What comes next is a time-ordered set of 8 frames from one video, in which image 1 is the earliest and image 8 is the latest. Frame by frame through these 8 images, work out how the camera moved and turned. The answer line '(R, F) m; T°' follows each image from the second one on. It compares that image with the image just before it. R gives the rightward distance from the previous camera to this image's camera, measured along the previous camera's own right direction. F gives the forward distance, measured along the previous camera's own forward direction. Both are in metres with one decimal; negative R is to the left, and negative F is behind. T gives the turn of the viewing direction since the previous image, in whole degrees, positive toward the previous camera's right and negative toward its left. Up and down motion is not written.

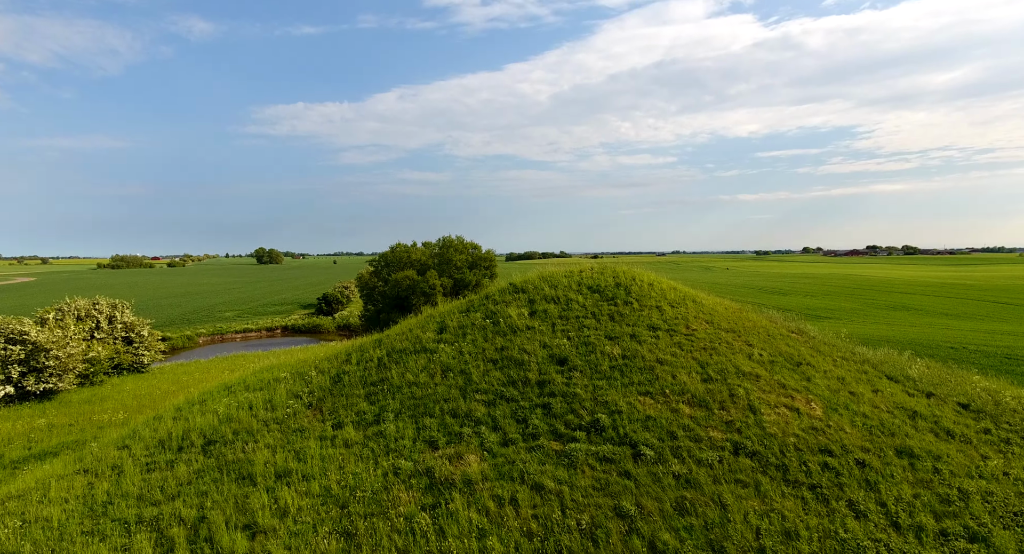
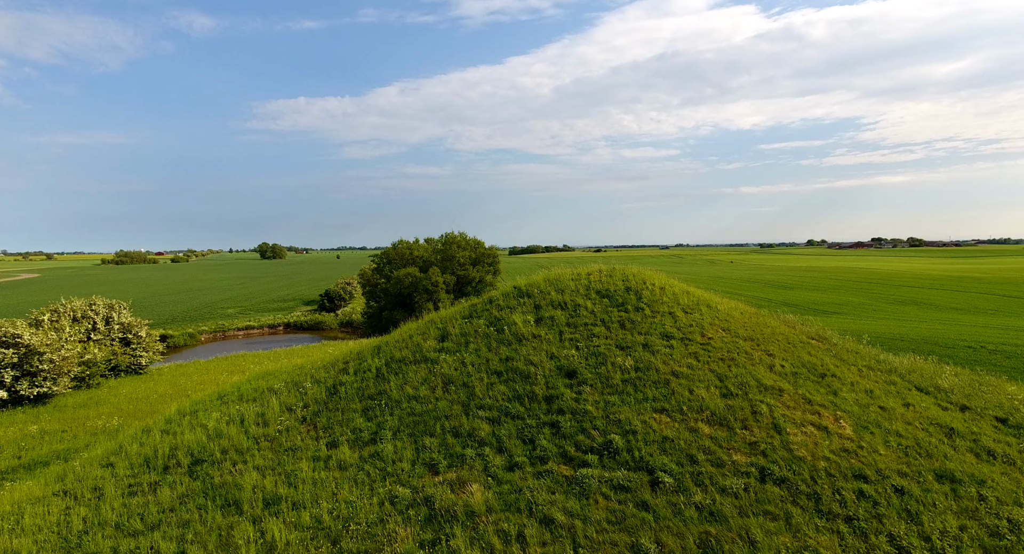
(0.0, +0.9) m; 0°
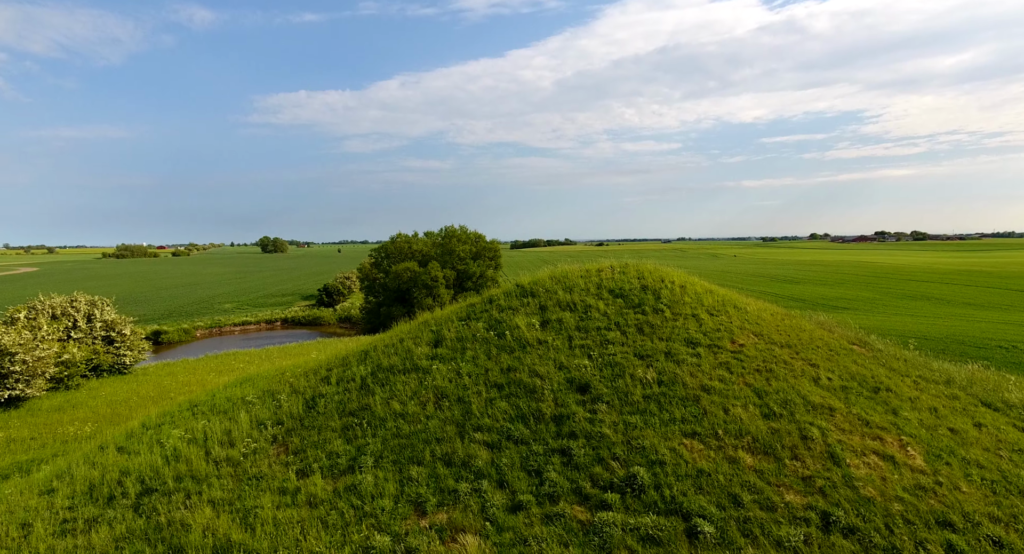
(0.0, +1.9) m; 0°
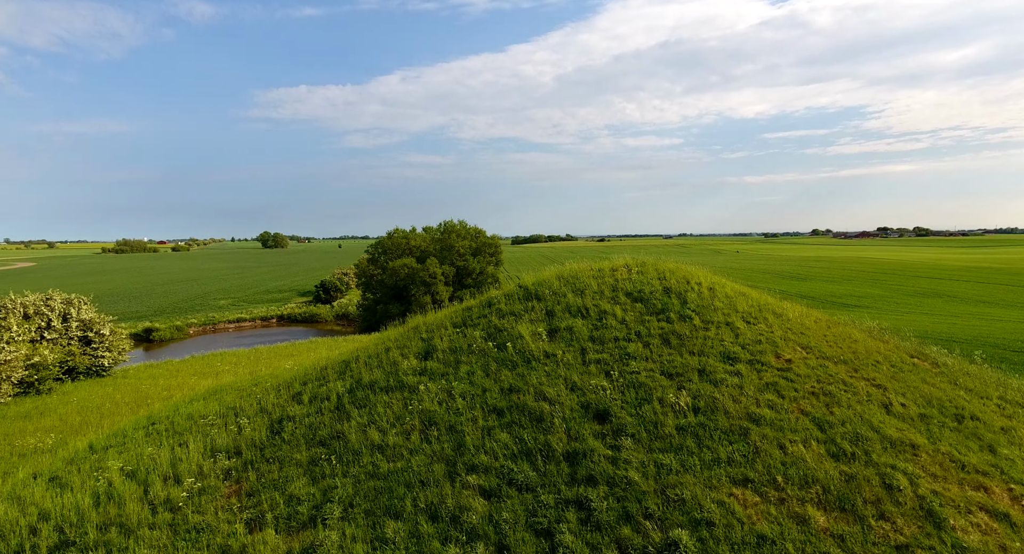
(0.0, +2.2) m; 0°
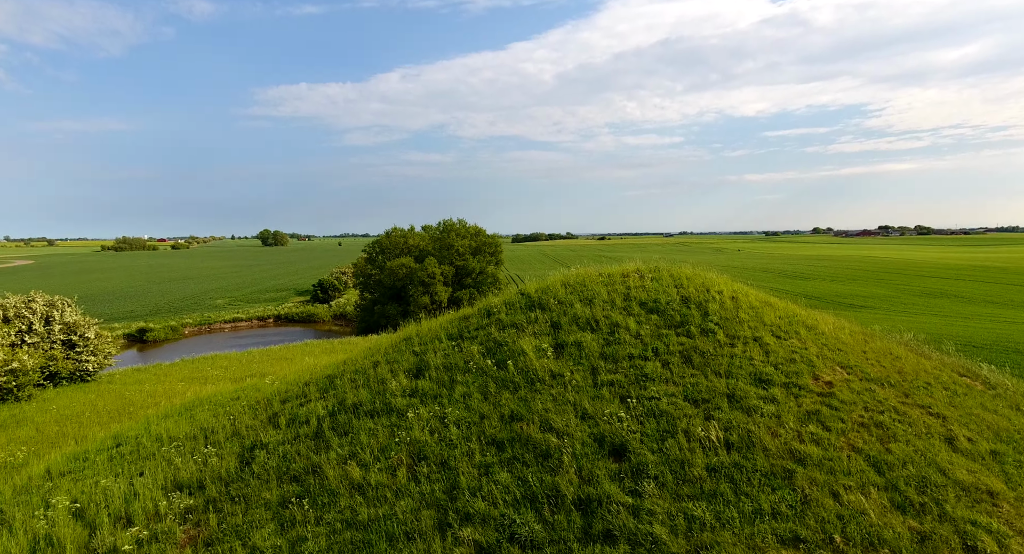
(0.0, +1.4) m; 0°
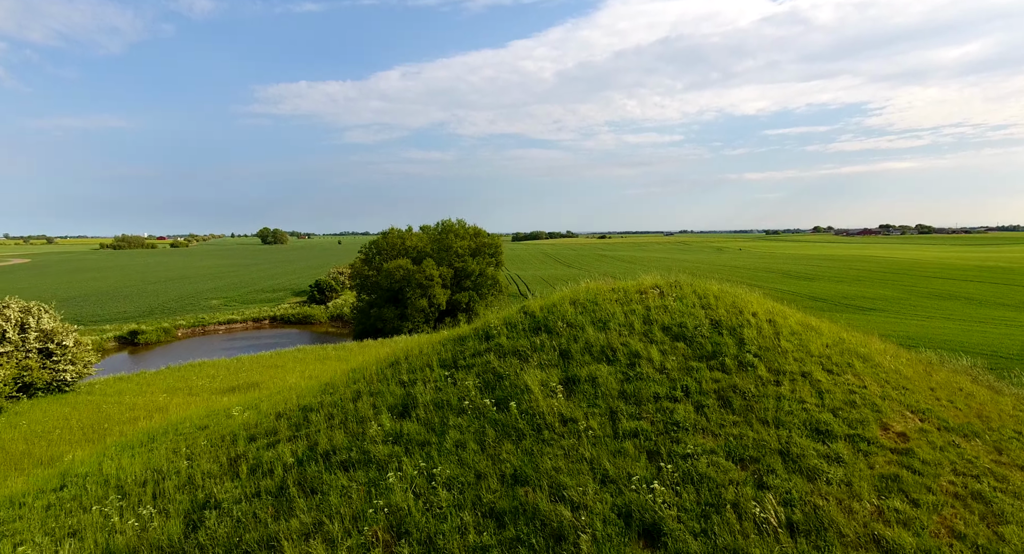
(0.0, +1.8) m; 0°
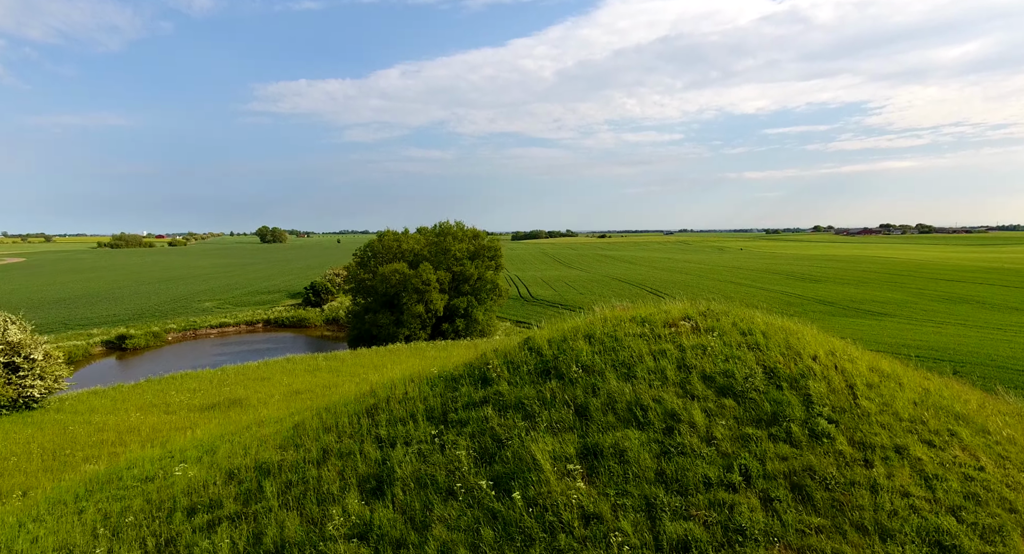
(-0.1, +2.2) m; 0°
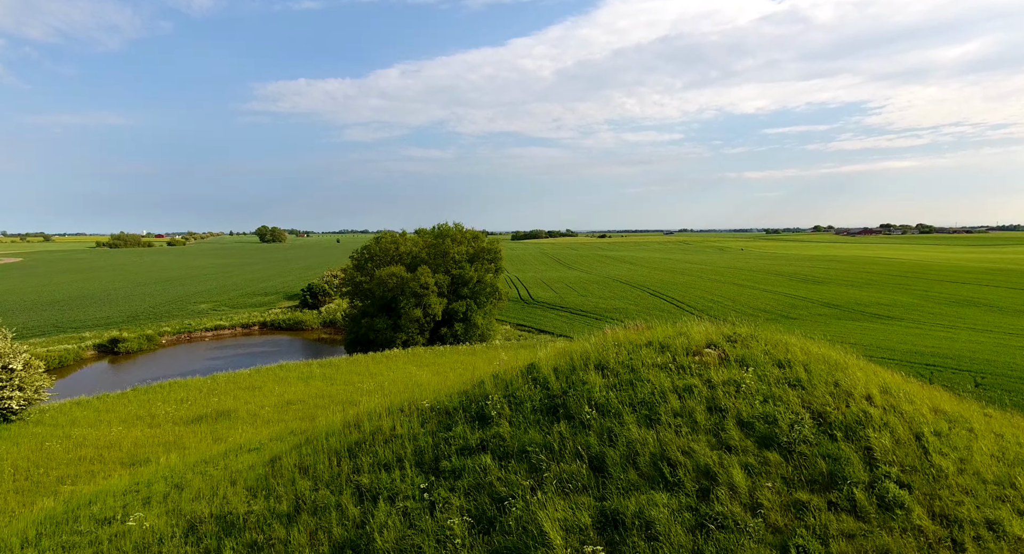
(0.0, +1.3) m; 0°
